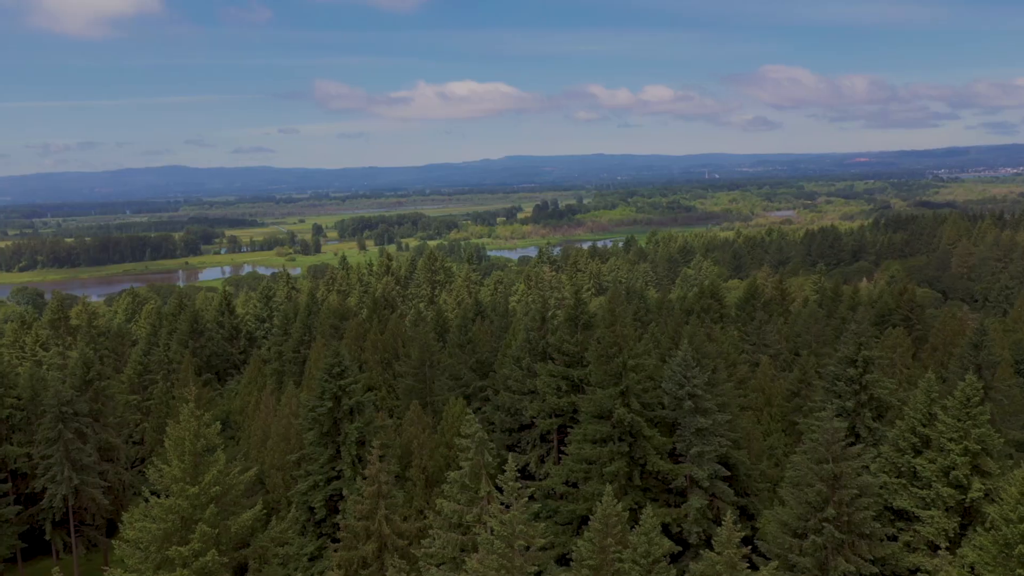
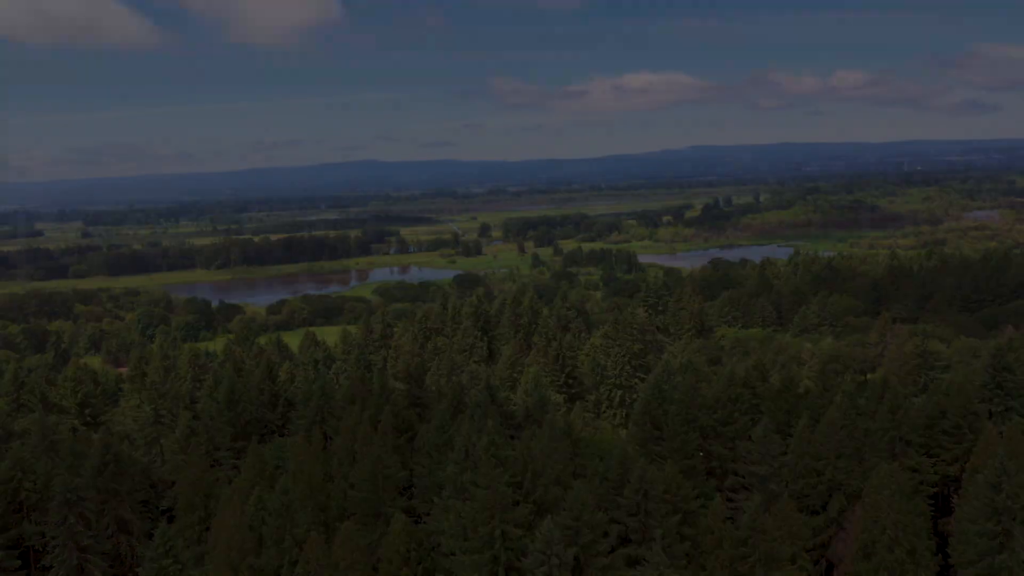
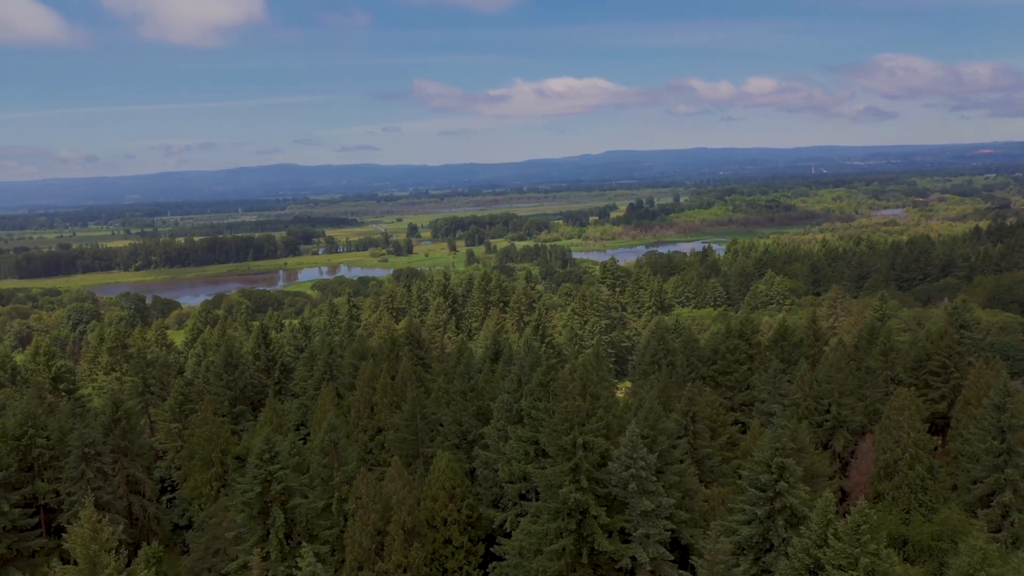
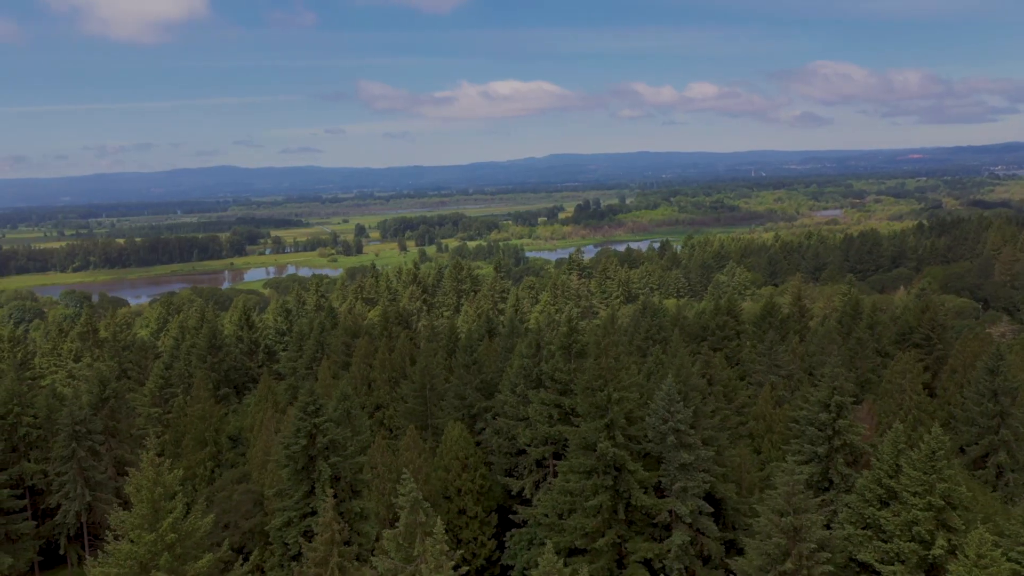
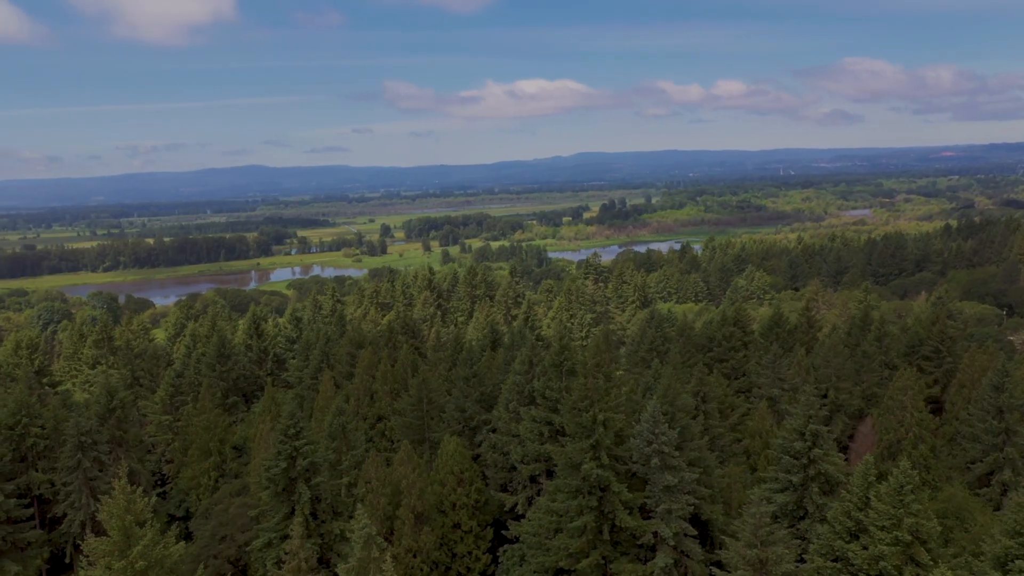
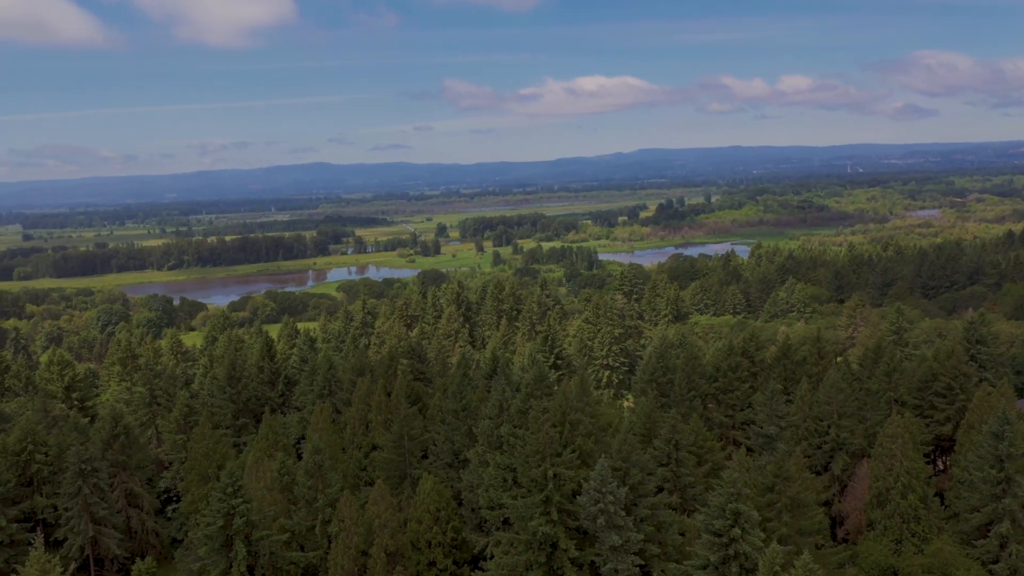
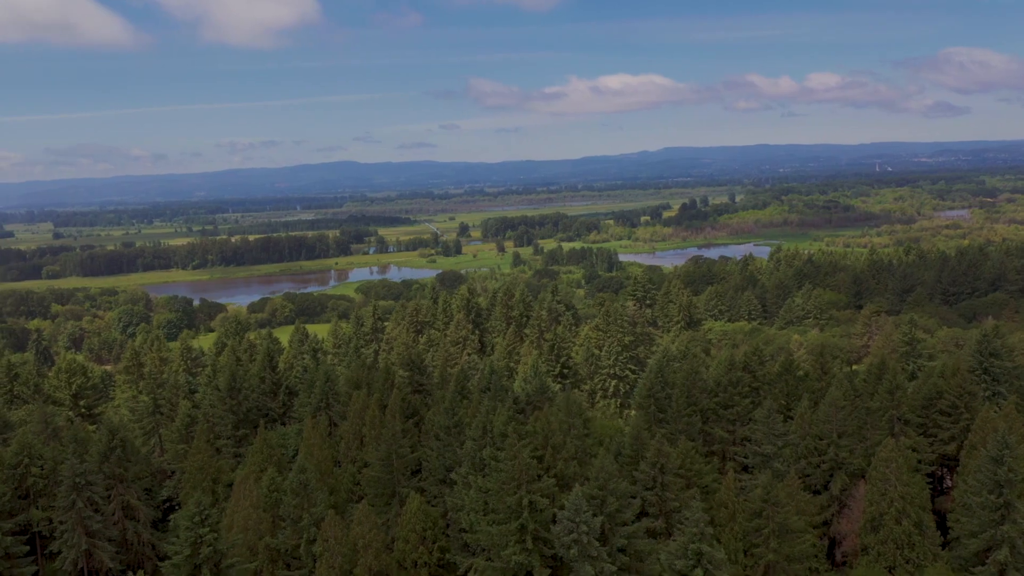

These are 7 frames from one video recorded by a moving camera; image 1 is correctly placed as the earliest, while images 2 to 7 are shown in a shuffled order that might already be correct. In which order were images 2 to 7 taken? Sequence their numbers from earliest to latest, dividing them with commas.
4, 5, 3, 6, 7, 2
